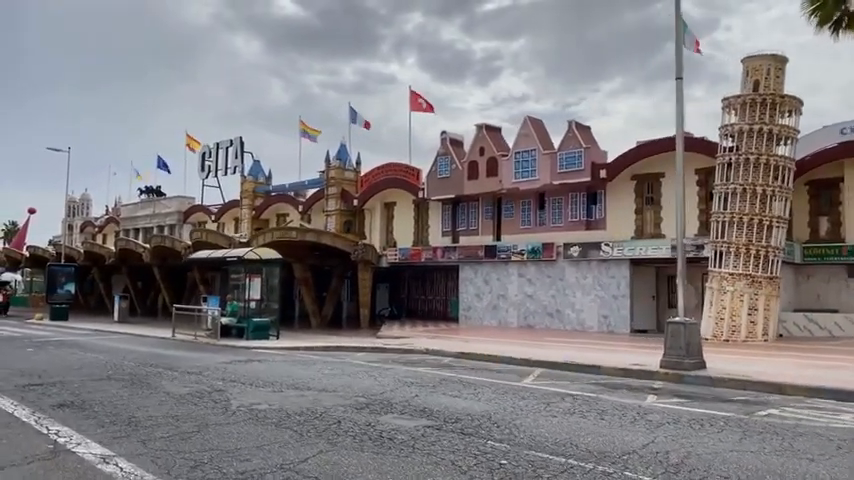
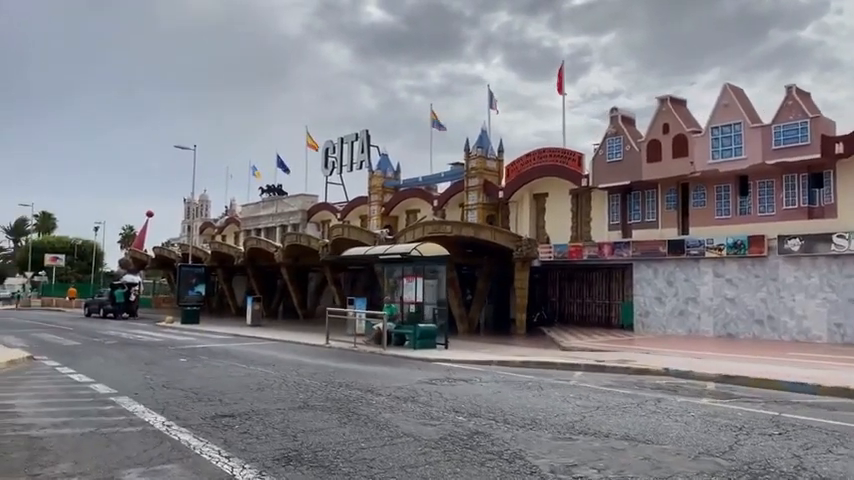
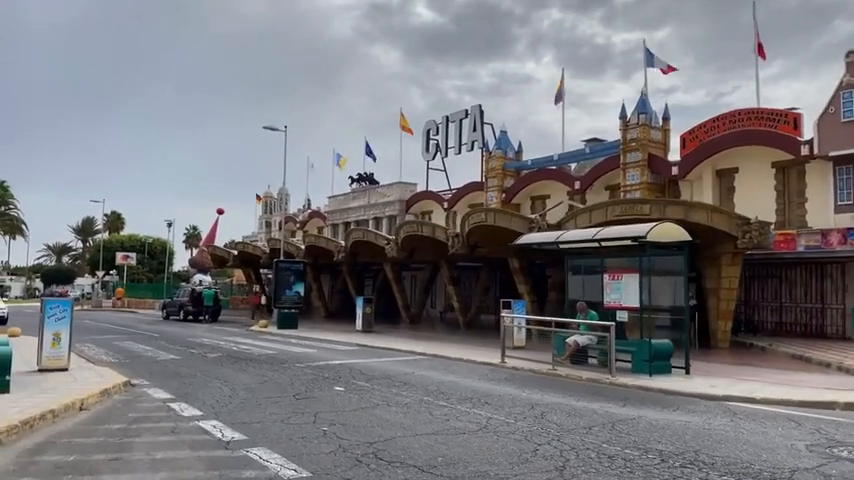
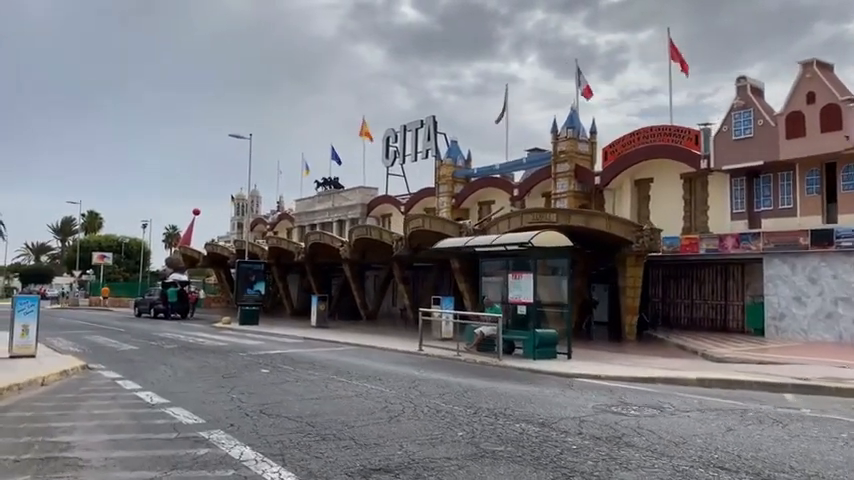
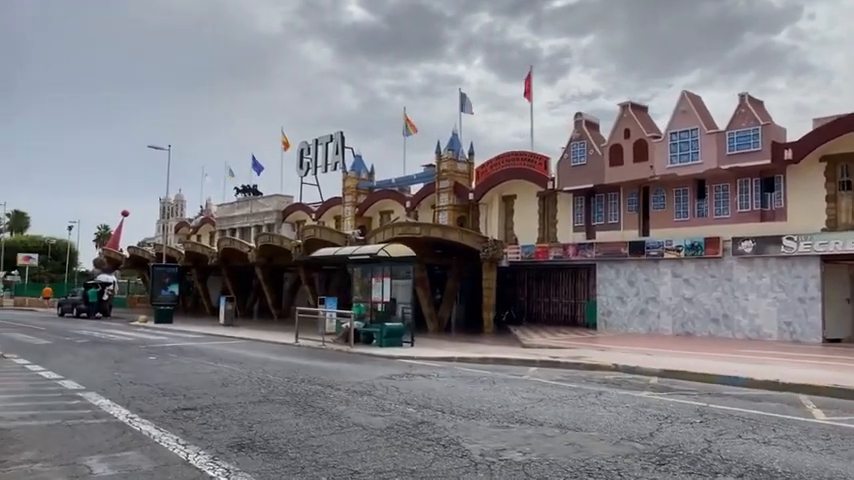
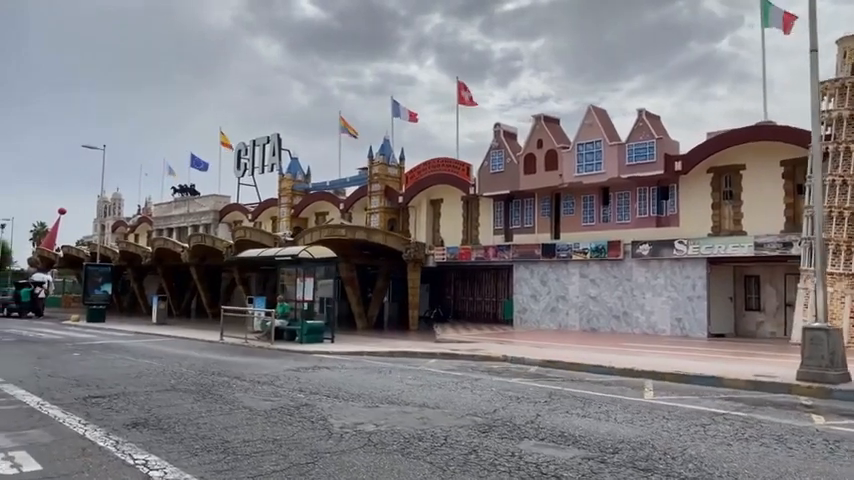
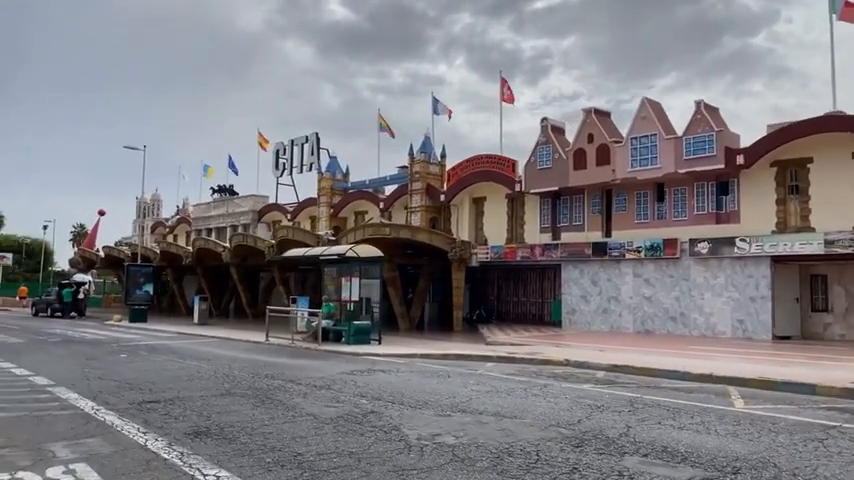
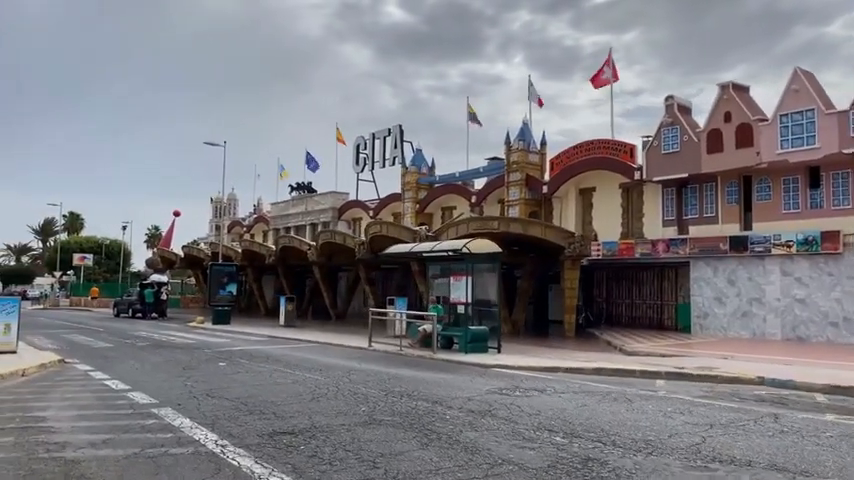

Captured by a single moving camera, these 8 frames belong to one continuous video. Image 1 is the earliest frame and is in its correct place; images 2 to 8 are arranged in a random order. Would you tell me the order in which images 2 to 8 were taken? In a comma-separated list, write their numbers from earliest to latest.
6, 7, 5, 2, 8, 4, 3
